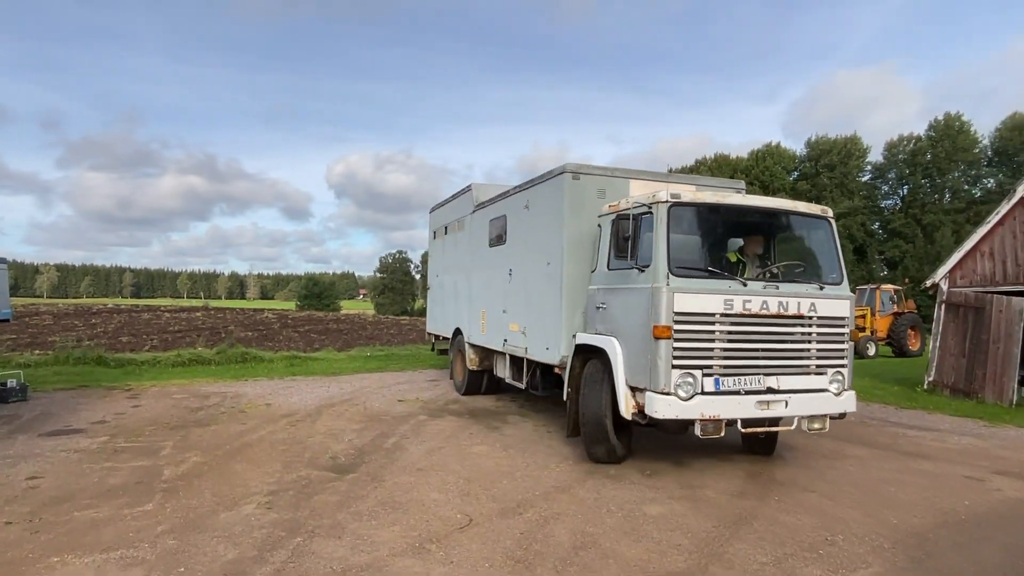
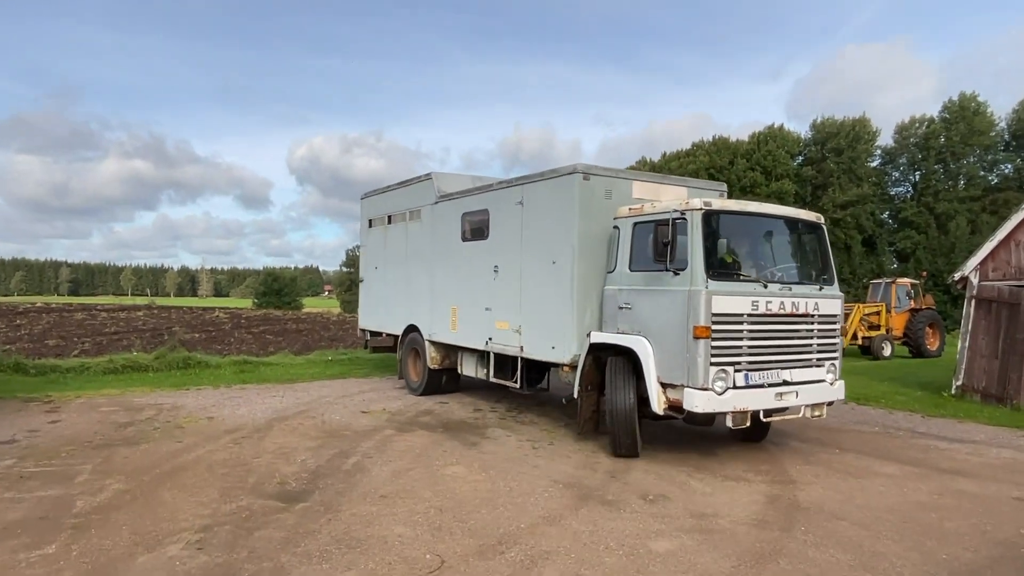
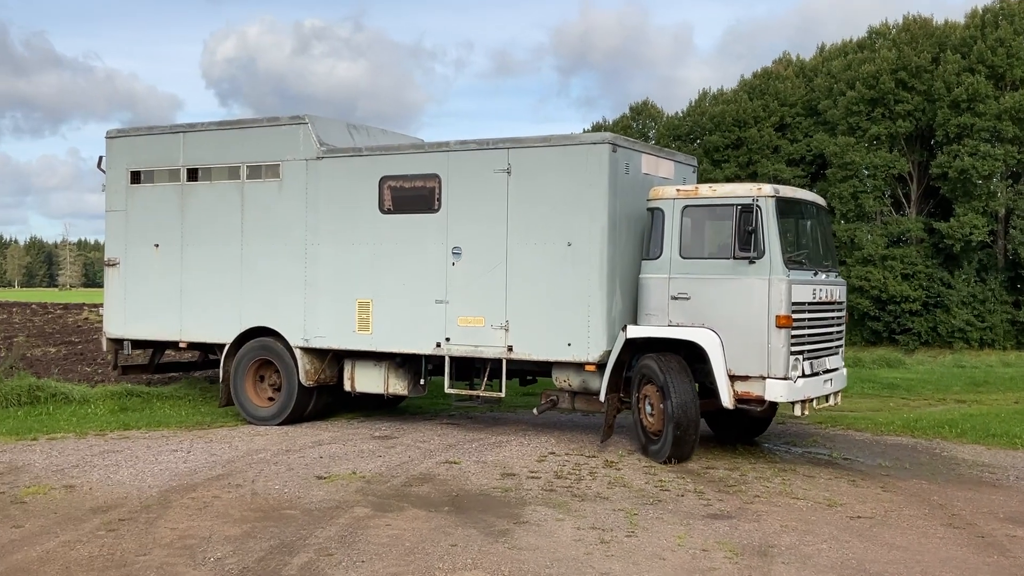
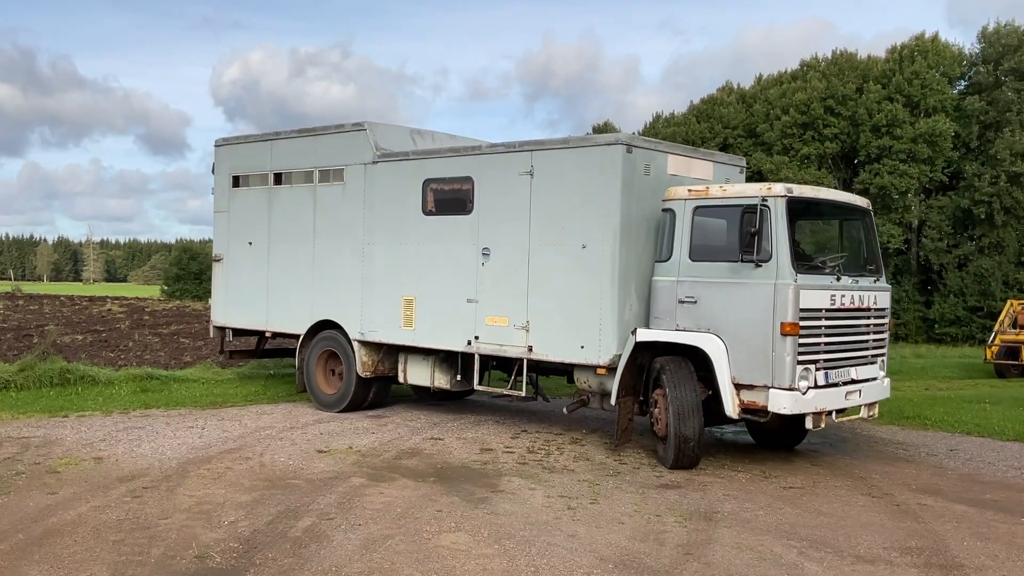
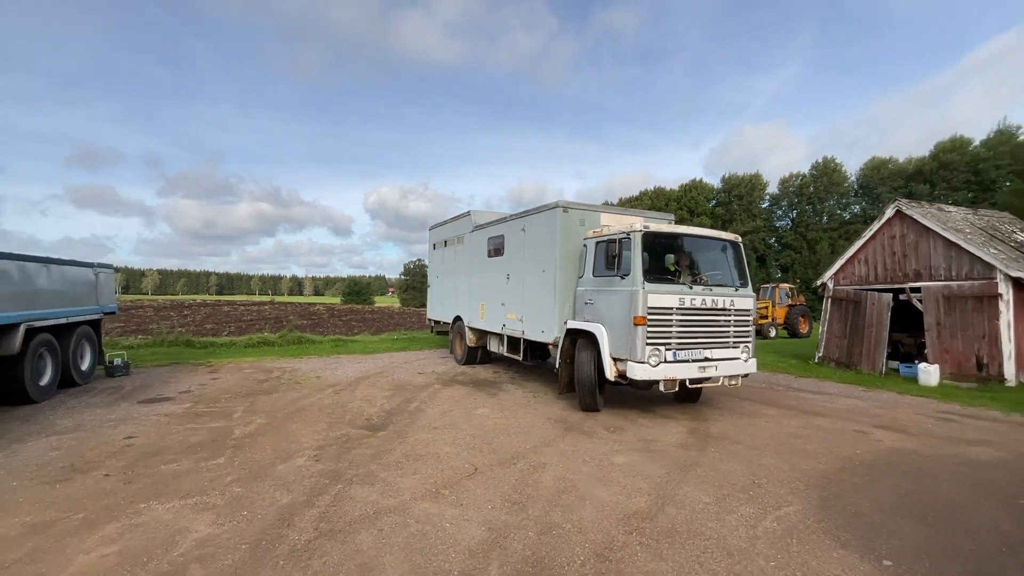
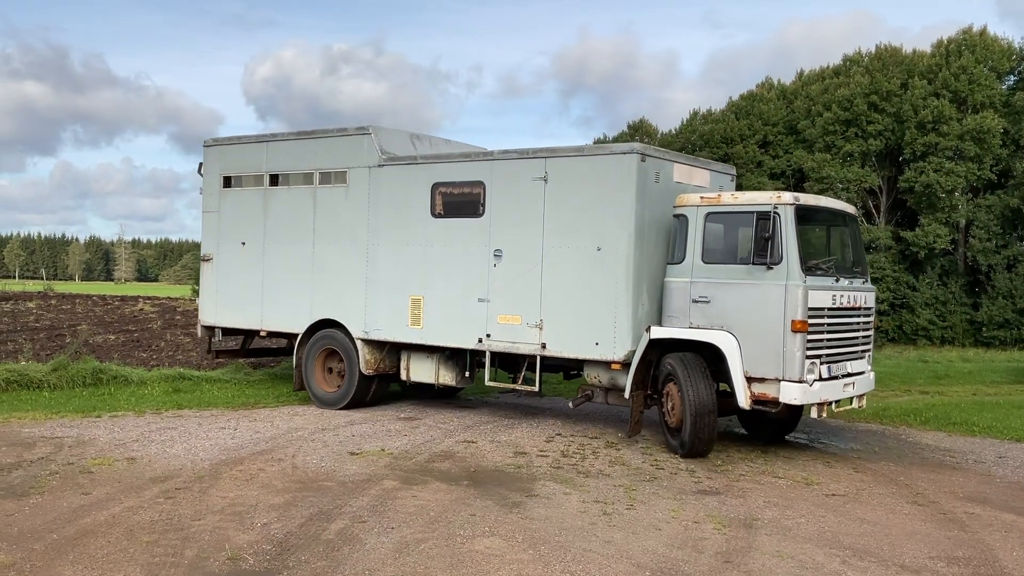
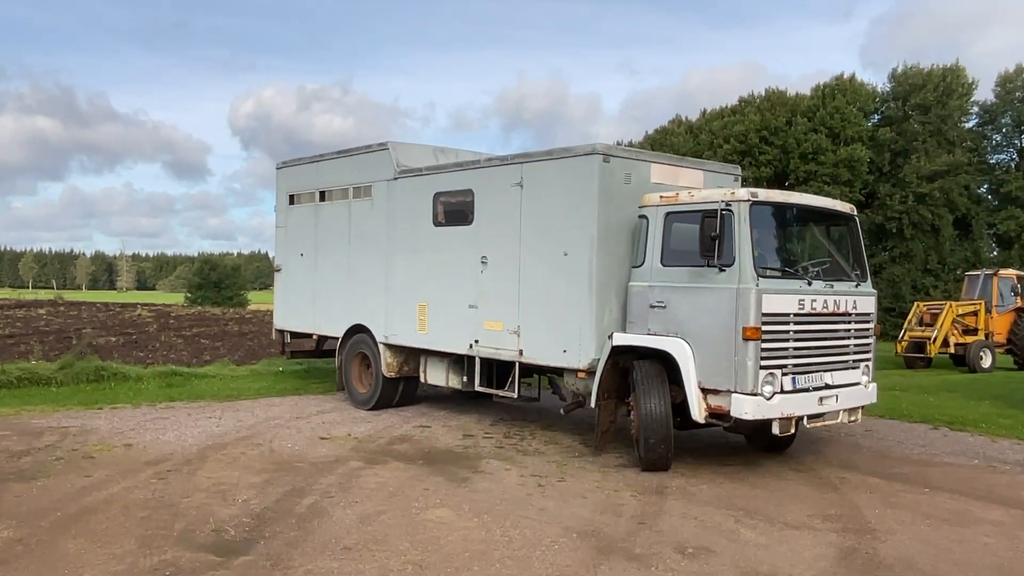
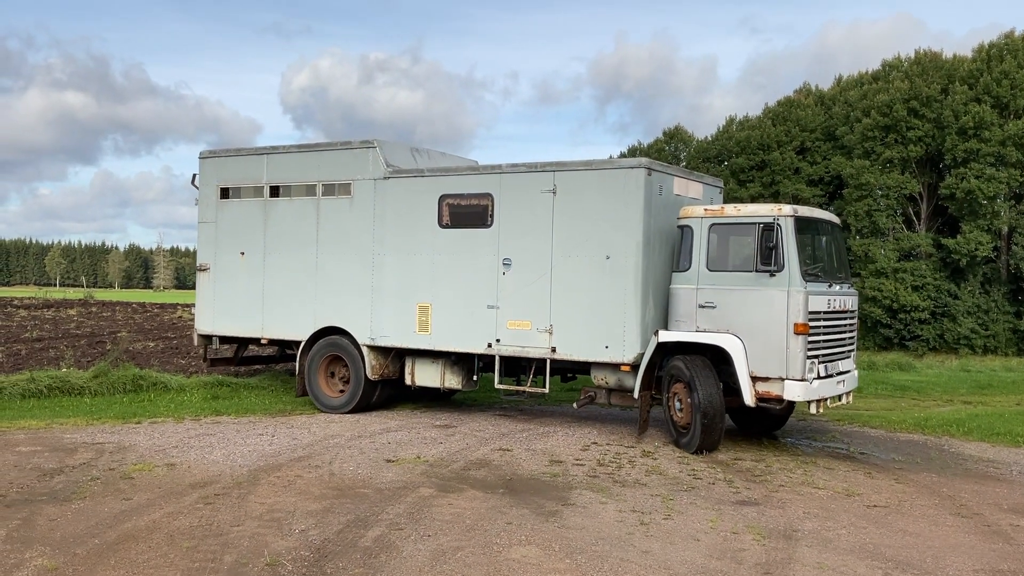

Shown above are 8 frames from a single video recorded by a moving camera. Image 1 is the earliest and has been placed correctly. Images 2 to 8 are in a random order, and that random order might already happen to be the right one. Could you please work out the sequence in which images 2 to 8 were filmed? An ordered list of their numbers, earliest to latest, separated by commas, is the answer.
5, 2, 7, 4, 6, 8, 3
